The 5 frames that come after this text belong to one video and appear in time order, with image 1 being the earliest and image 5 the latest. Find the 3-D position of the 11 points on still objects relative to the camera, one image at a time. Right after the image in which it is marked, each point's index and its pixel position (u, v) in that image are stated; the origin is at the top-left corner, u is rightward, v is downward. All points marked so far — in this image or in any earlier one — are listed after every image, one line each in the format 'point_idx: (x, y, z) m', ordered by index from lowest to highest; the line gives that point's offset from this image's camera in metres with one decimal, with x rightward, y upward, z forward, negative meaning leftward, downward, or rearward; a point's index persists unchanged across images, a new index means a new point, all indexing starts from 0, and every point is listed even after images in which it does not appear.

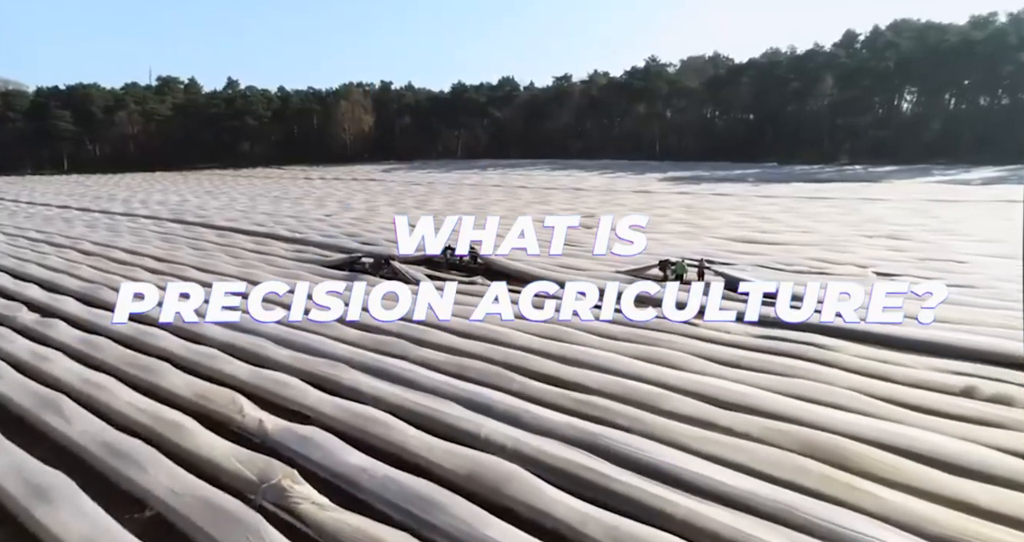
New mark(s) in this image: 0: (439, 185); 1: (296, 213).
0: (-1.9, +2.2, +16.0) m
1: (-3.8, +1.0, +10.8) m
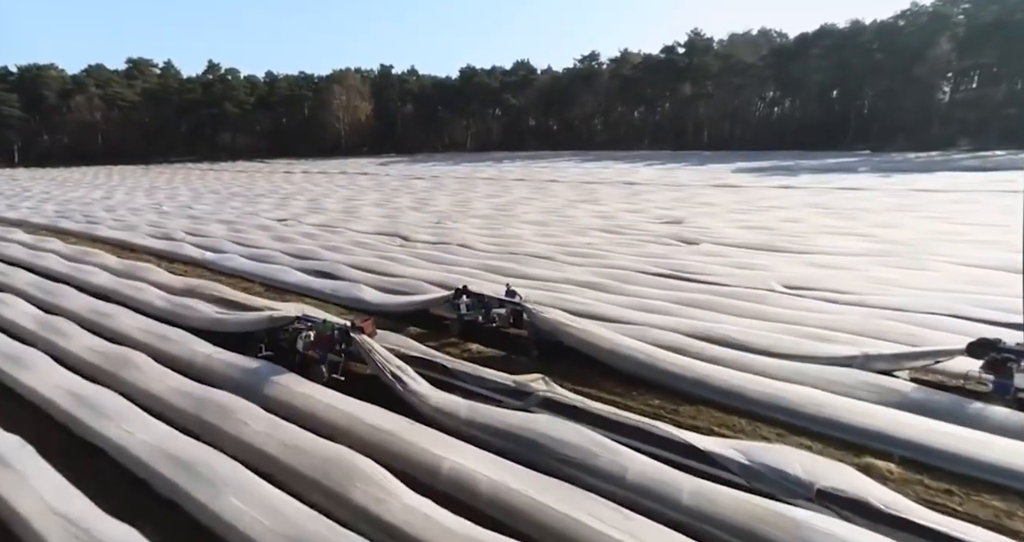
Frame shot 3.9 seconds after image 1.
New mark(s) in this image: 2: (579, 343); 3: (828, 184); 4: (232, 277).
0: (-1.4, +1.9, +12.7) m
1: (-3.4, +0.7, +7.6) m
2: (+0.3, -0.3, +2.9) m
3: (+4.3, +1.2, +8.6) m
4: (-2.1, 0.0, +4.6) m
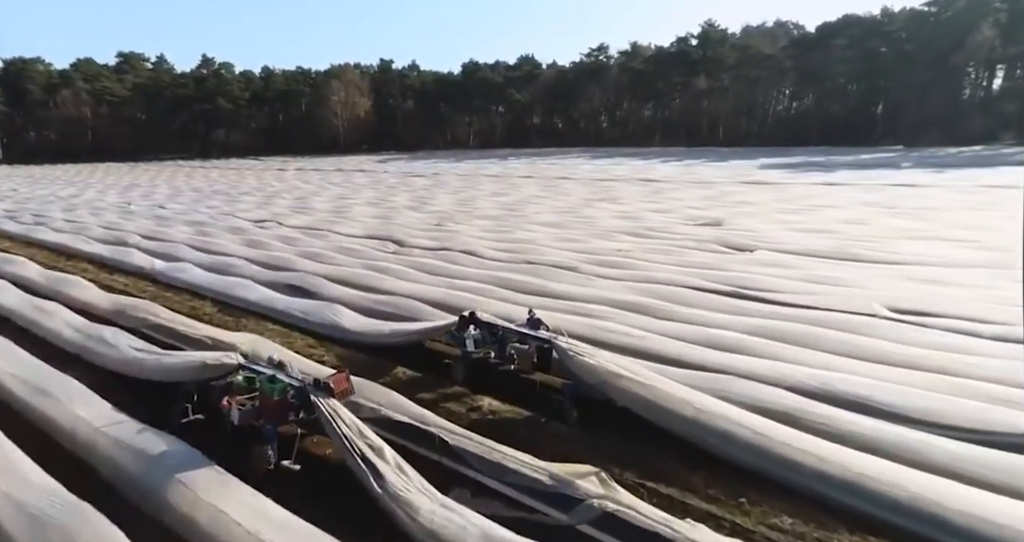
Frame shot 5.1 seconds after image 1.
0: (-1.3, +1.8, +11.8) m
1: (-3.2, +0.6, +6.7) m
2: (+0.4, -0.4, +2.0) m
3: (+4.5, +1.1, +7.7) m
4: (-2.0, -0.1, +3.7) m
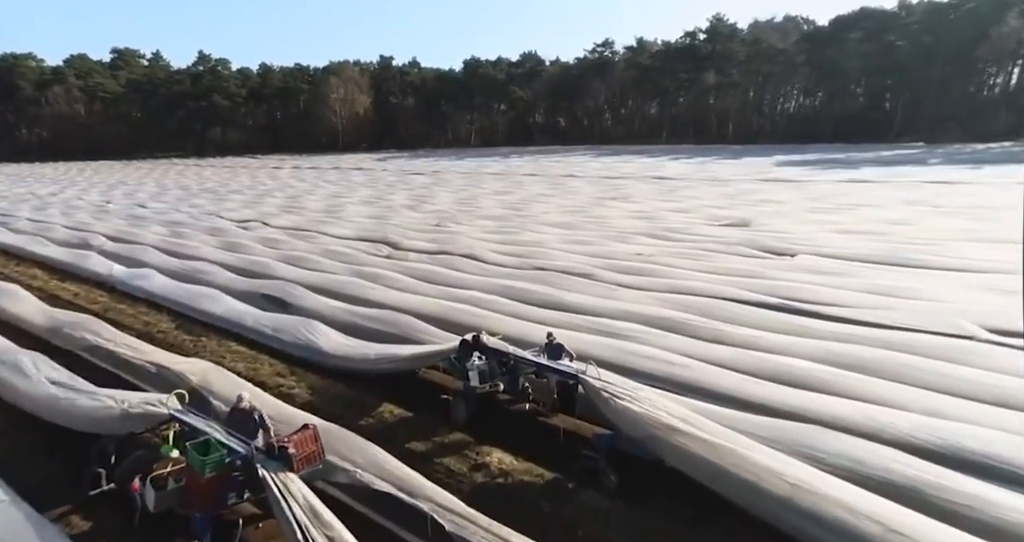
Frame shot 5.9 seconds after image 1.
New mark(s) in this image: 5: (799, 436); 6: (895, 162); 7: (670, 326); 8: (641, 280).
0: (-1.2, +1.8, +11.3) m
1: (-3.2, +0.6, +6.2) m
2: (+0.4, -0.5, +1.5) m
3: (+4.5, +1.1, +7.2) m
4: (-1.9, -0.2, +3.2) m
5: (+0.7, -0.4, +1.6) m
6: (+5.4, +1.6, +8.8) m
7: (+0.7, -0.2, +2.7) m
8: (+0.7, -0.1, +3.4) m
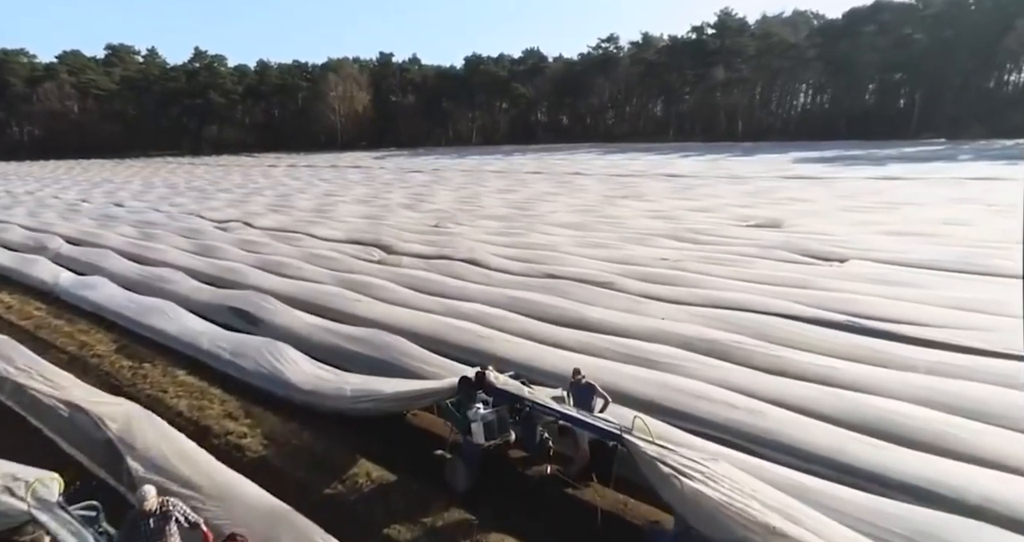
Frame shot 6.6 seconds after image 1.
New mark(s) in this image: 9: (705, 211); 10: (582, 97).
0: (-1.1, +1.7, +10.8) m
1: (-3.1, +0.5, +5.7) m
2: (+0.5, -0.5, +1.0) m
3: (+4.6, +1.0, +6.7) m
4: (-1.9, -0.2, +2.7) m
5: (+0.8, -0.5, +1.1) m
6: (+5.5, +1.5, +8.3) m
7: (+0.7, -0.3, +2.2) m
8: (+0.8, -0.1, +2.9) m
9: (+1.7, +0.5, +5.3) m
10: (+2.1, +5.2, +18.4) m
